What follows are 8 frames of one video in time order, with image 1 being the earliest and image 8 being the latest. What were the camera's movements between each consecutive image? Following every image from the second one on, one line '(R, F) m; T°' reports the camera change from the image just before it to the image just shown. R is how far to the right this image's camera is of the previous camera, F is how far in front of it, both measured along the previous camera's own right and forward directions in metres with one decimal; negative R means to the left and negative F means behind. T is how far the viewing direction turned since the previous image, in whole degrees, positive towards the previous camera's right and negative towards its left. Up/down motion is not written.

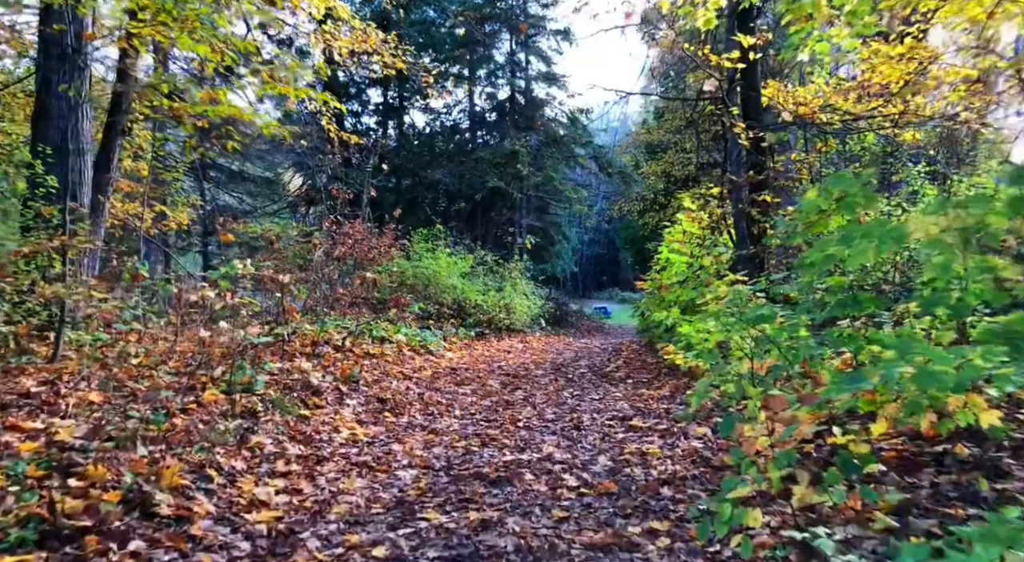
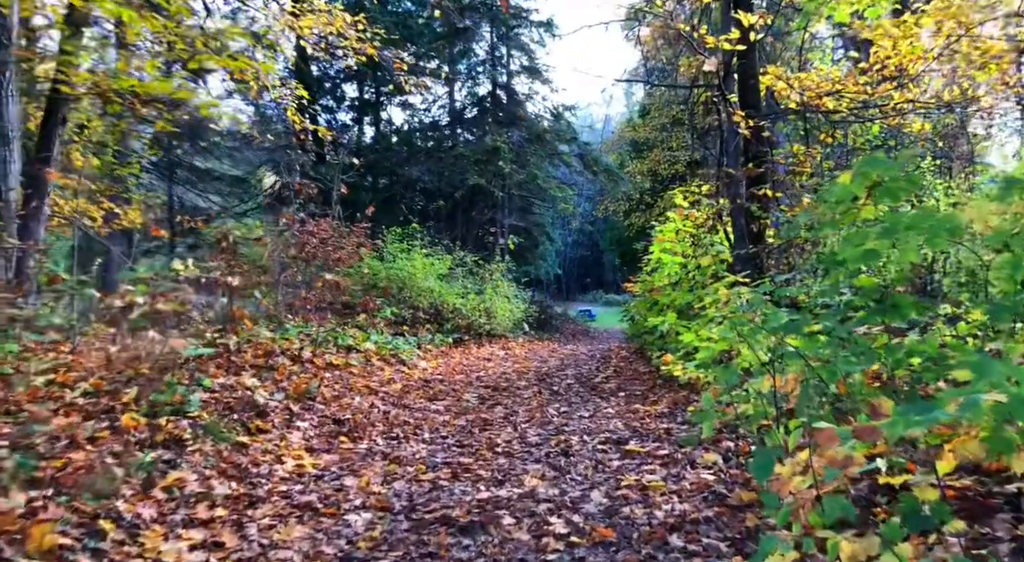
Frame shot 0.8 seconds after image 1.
(0.0, +1.0) m; +1°
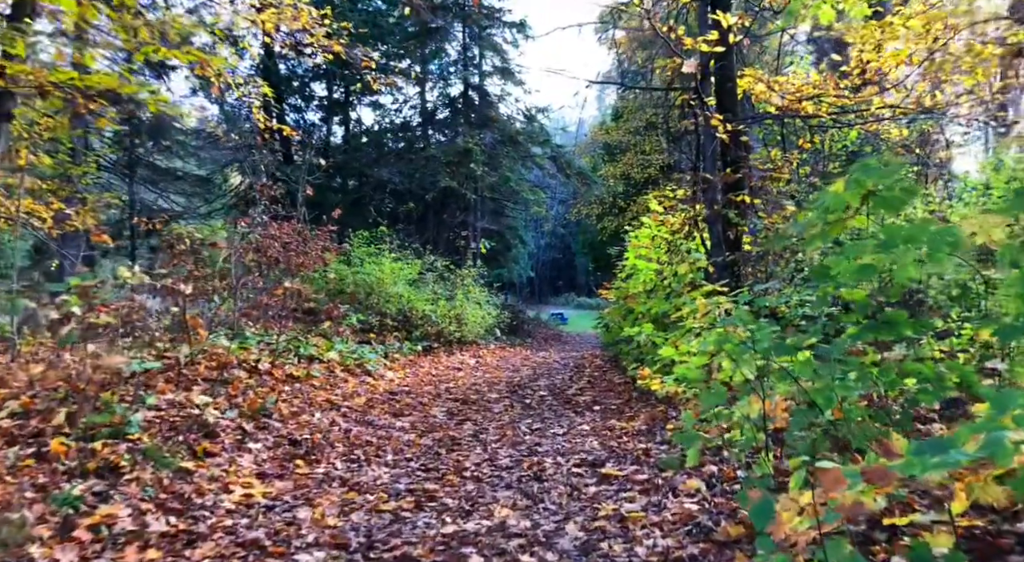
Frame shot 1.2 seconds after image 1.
(0.0, +0.4) m; +2°
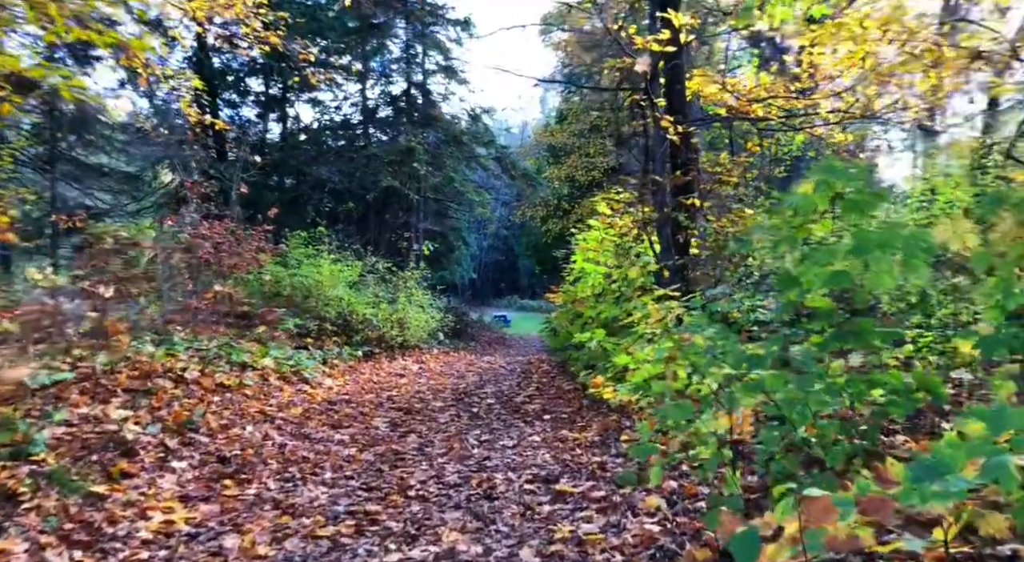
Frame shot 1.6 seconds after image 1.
(0.0, +0.4) m; +4°
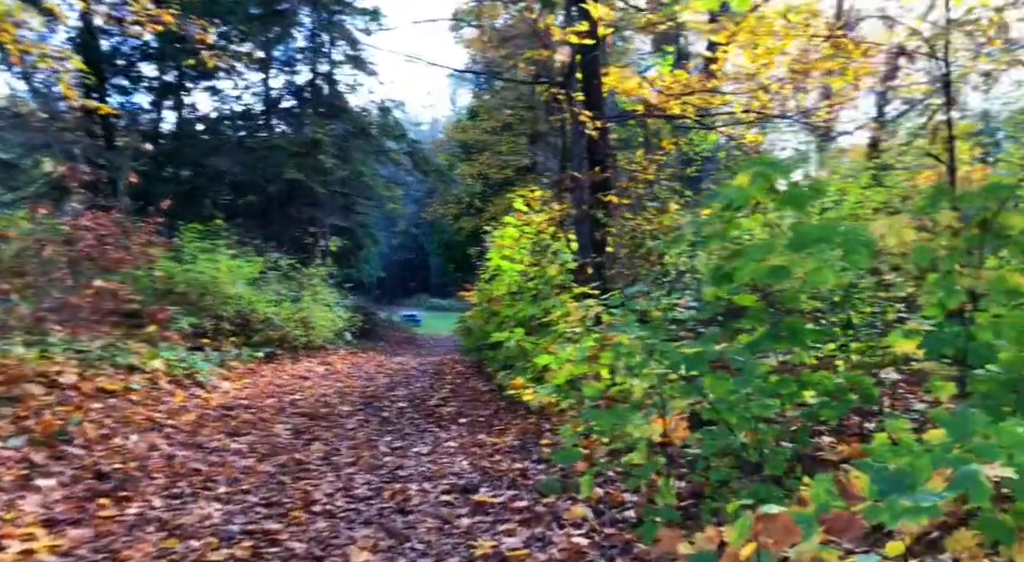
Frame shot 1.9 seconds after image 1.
(-0.1, +0.4) m; +6°
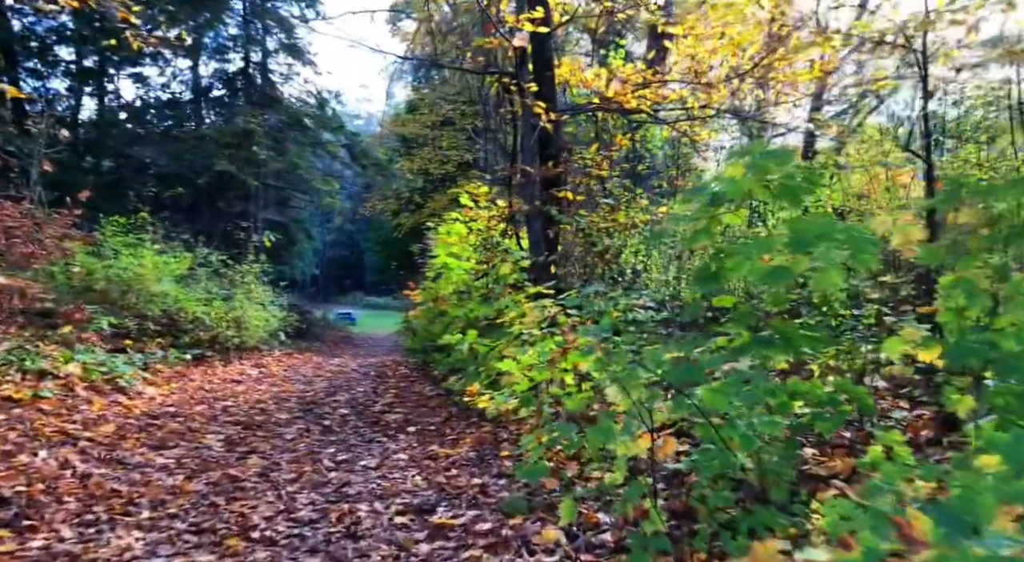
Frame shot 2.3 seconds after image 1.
(-0.2, +0.5) m; +4°
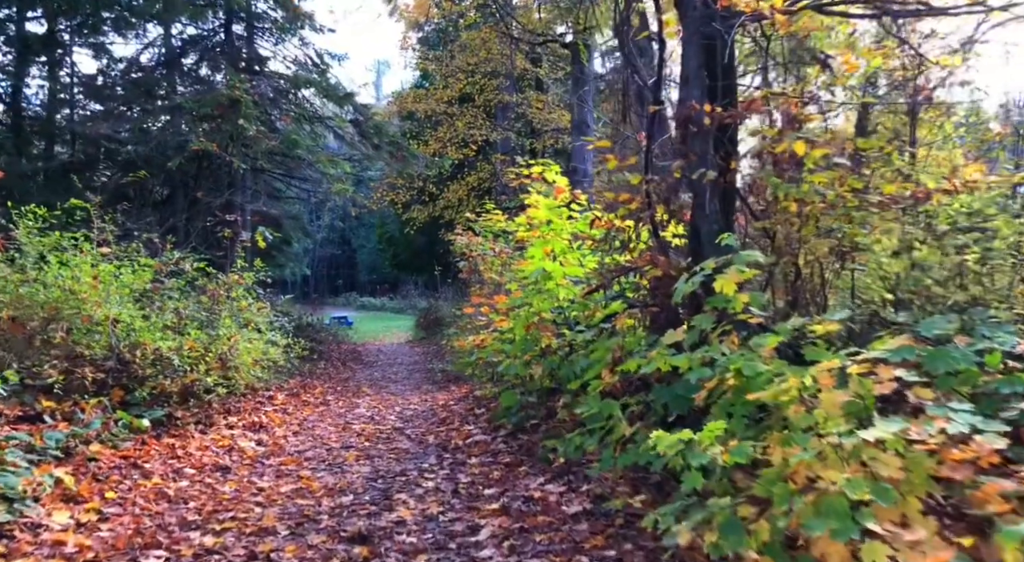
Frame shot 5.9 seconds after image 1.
(-1.3, +4.1) m; +1°
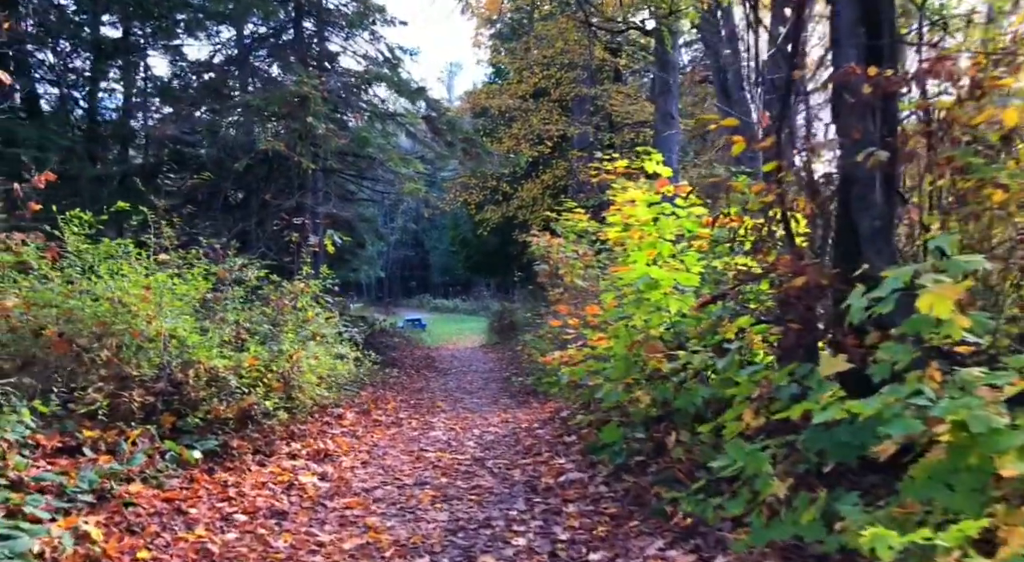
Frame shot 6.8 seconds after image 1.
(-0.2, +1.1) m; -5°
